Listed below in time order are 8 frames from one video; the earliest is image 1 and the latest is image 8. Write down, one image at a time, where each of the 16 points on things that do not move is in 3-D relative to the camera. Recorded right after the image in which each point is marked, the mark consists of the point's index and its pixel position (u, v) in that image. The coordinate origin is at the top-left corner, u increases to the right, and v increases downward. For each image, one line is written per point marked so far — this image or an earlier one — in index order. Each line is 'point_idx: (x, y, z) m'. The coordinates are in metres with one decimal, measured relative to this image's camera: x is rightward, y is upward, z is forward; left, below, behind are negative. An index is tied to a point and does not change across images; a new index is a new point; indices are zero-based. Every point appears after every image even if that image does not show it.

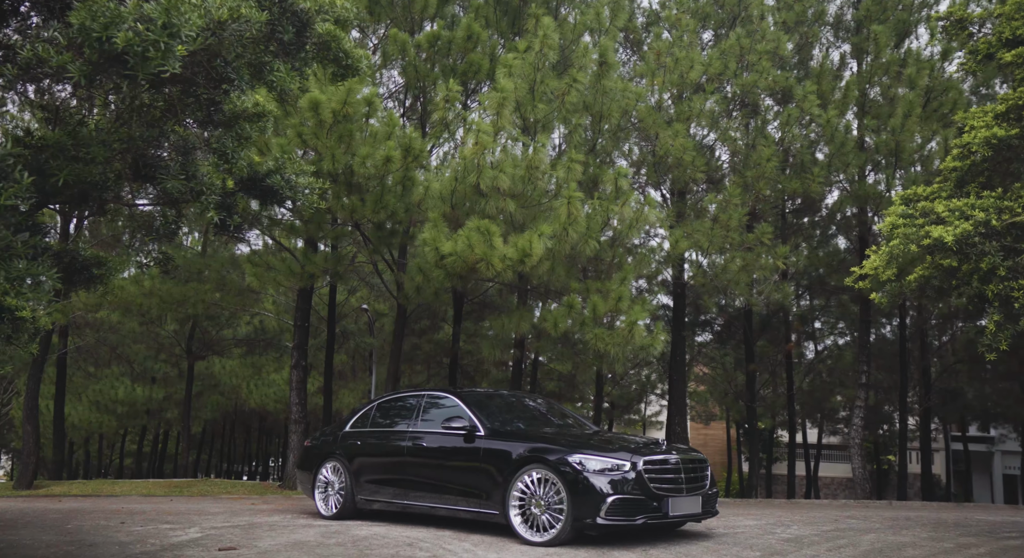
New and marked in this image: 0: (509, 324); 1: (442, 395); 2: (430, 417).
0: (0.0, -0.8, +13.7) m
1: (-0.8, -1.4, +8.9) m
2: (-1.0, -1.6, +8.8) m
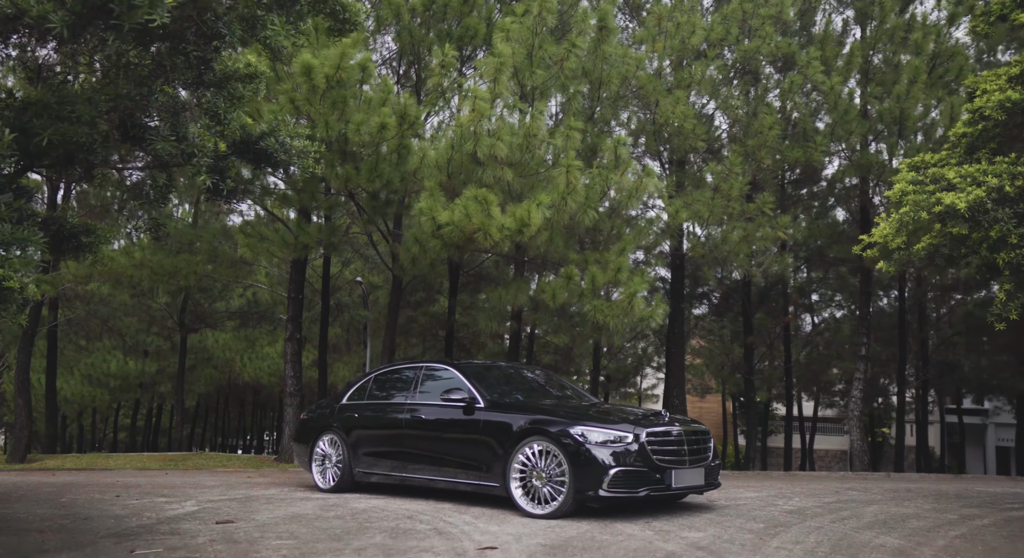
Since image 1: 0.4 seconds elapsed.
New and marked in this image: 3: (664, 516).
0: (-0.1, -0.3, +13.6) m
1: (-0.8, -1.0, +8.8) m
2: (-1.0, -1.3, +8.7) m
3: (+1.4, -2.2, +7.0) m
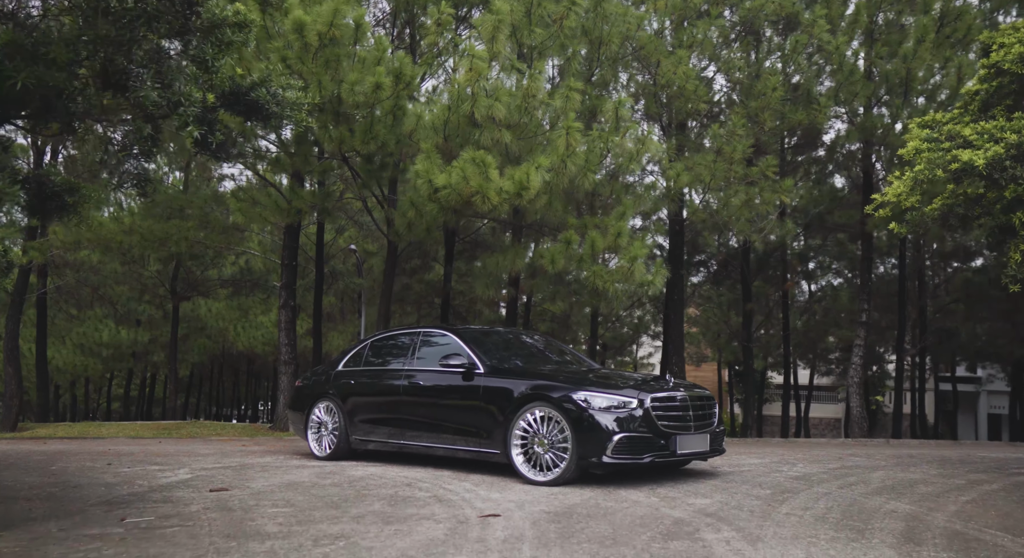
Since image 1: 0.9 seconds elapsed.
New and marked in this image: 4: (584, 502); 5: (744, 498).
0: (-0.1, +0.3, +13.3) m
1: (-0.8, -0.6, +8.6) m
2: (-1.0, -0.9, +8.5) m
3: (+1.4, -1.9, +6.9) m
4: (+0.6, -1.7, +5.9) m
5: (+1.9, -1.8, +6.2) m
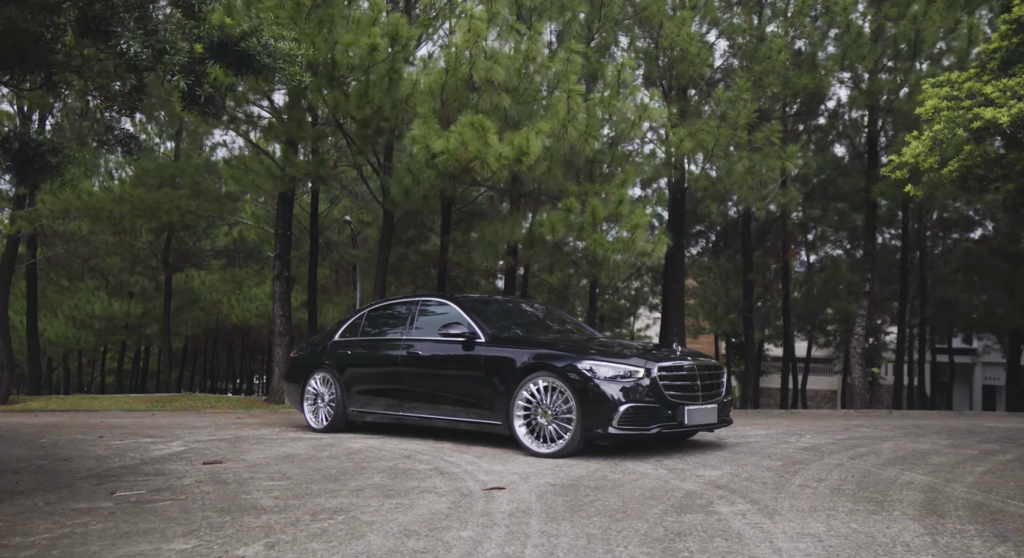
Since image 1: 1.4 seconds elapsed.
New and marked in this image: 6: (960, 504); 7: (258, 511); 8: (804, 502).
0: (-0.1, +0.9, +13.1) m
1: (-0.8, -0.2, +8.4) m
2: (-1.0, -0.5, +8.3) m
3: (+1.5, -1.6, +6.7) m
4: (+0.6, -1.5, +5.7) m
5: (+1.9, -1.5, +6.0) m
6: (+2.8, -1.4, +4.7) m
7: (-1.5, -1.4, +4.5) m
8: (+1.8, -1.4, +4.8) m
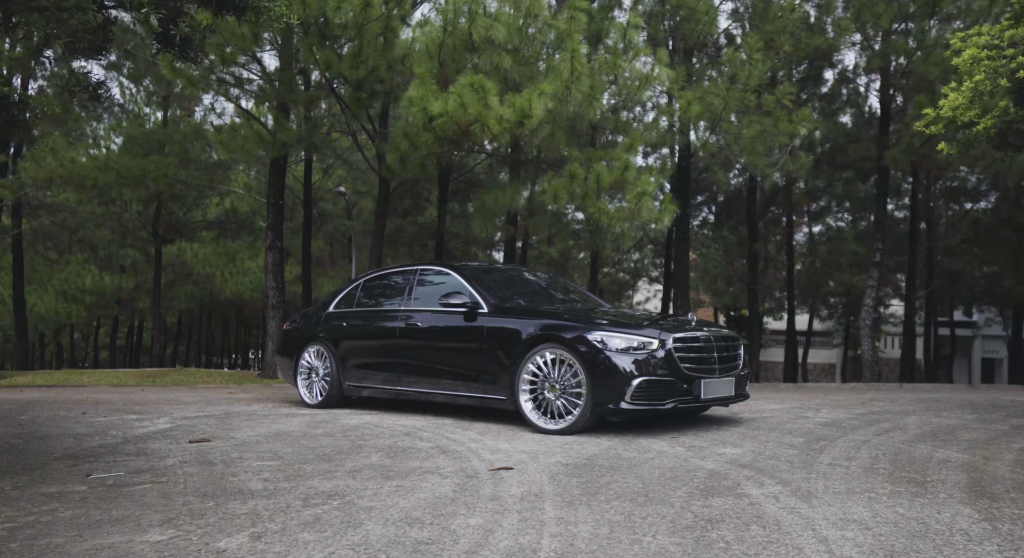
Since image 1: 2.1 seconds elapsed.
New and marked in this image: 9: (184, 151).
0: (-0.1, +1.4, +12.6) m
1: (-0.8, +0.1, +7.9) m
2: (-0.9, -0.2, +7.9) m
3: (+1.5, -1.3, +6.3) m
4: (+0.6, -1.2, +5.4) m
5: (+2.0, -1.2, +5.6) m
6: (+2.8, -1.2, +4.3) m
7: (-1.5, -1.2, +4.1) m
8: (+1.9, -1.2, +4.4) m
9: (-6.6, +2.6, +15.2) m
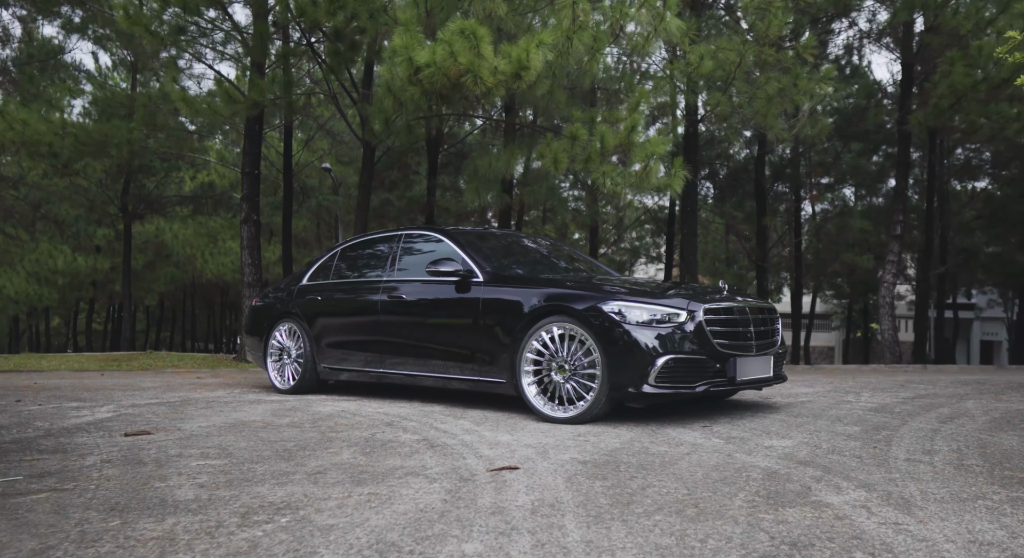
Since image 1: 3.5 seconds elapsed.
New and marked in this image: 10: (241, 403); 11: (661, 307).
0: (-0.2, +1.7, +11.6) m
1: (-0.8, +0.4, +6.9) m
2: (-0.9, +0.1, +6.8) m
3: (+1.5, -1.0, +5.4) m
4: (+0.7, -1.0, +4.4) m
5: (+2.0, -1.0, +4.7) m
6: (+2.9, -0.9, +3.4) m
7: (-1.4, -1.0, +3.1) m
8: (+1.9, -0.9, +3.5) m
9: (-6.7, +3.0, +14.0) m
10: (-2.4, -1.1, +6.8) m
11: (+1.0, -0.2, +5.2) m
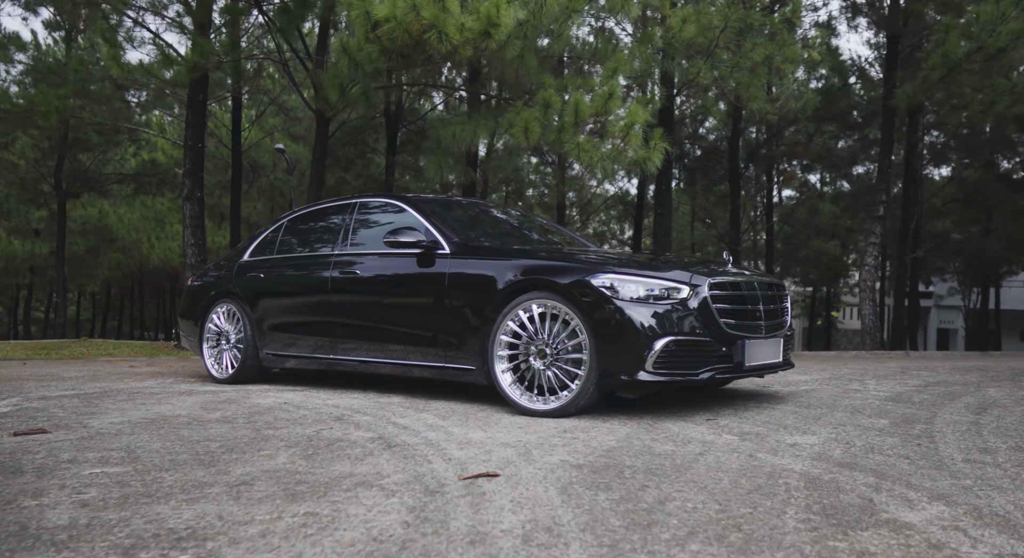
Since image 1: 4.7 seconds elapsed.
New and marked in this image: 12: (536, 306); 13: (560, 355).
0: (-0.7, +2.0, +10.7) m
1: (-1.1, +0.6, +6.1) m
2: (-1.2, +0.3, +6.0) m
3: (+1.3, -0.8, +4.7) m
4: (+0.5, -0.8, +3.7) m
5: (+1.9, -0.8, +4.0) m
6: (+2.8, -0.8, +2.7) m
7: (-1.5, -0.8, +2.3) m
8: (+1.9, -0.8, +2.8) m
9: (-7.3, +3.3, +12.8) m
10: (-2.7, -0.9, +5.9) m
11: (+0.9, 0.0, +4.5) m
12: (+0.1, -0.2, +4.7) m
13: (+0.3, -0.5, +4.6) m
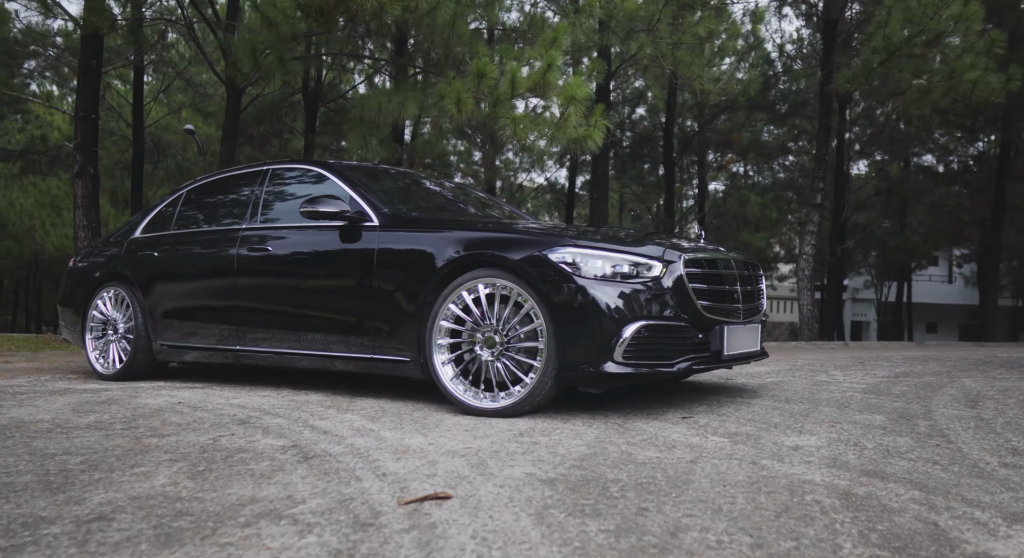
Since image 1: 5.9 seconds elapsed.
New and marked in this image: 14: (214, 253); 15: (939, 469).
0: (-1.6, +2.2, +9.9) m
1: (-1.5, +0.8, +5.2) m
2: (-1.6, +0.5, +5.1) m
3: (+1.0, -0.7, +4.1) m
4: (+0.3, -0.7, +3.0) m
5: (+1.6, -0.7, +3.5) m
6: (+2.7, -0.7, +2.3) m
7: (-1.5, -0.7, +1.4) m
8: (+1.7, -0.7, +2.3) m
9: (-8.4, +3.5, +11.3) m
10: (-3.1, -0.8, +4.9) m
11: (+0.6, +0.1, +3.8) m
12: (-0.2, 0.0, +4.0) m
13: (0.0, -0.3, +4.0) m
14: (-2.1, +0.2, +5.2) m
15: (+1.5, -0.7, +2.7) m
